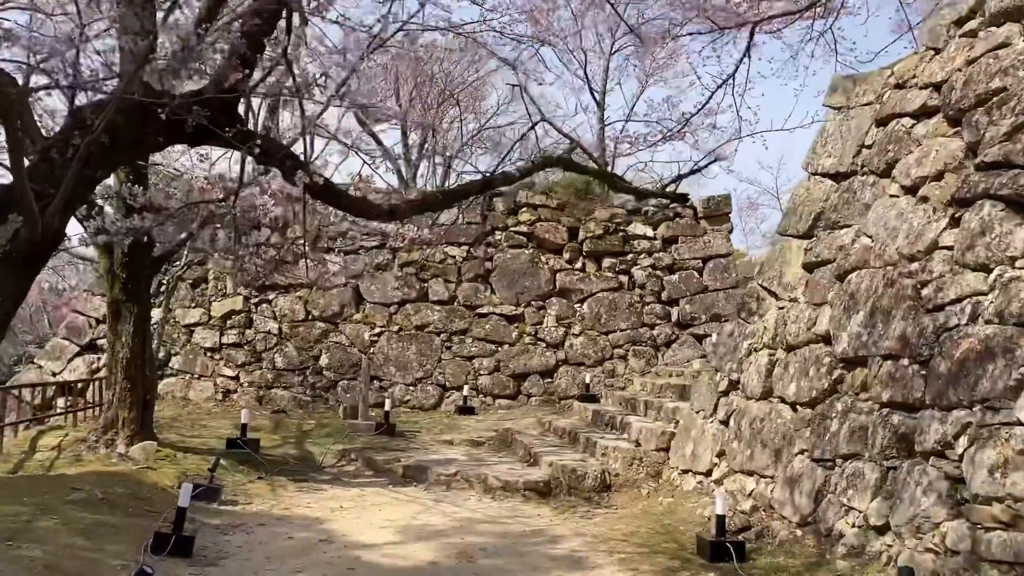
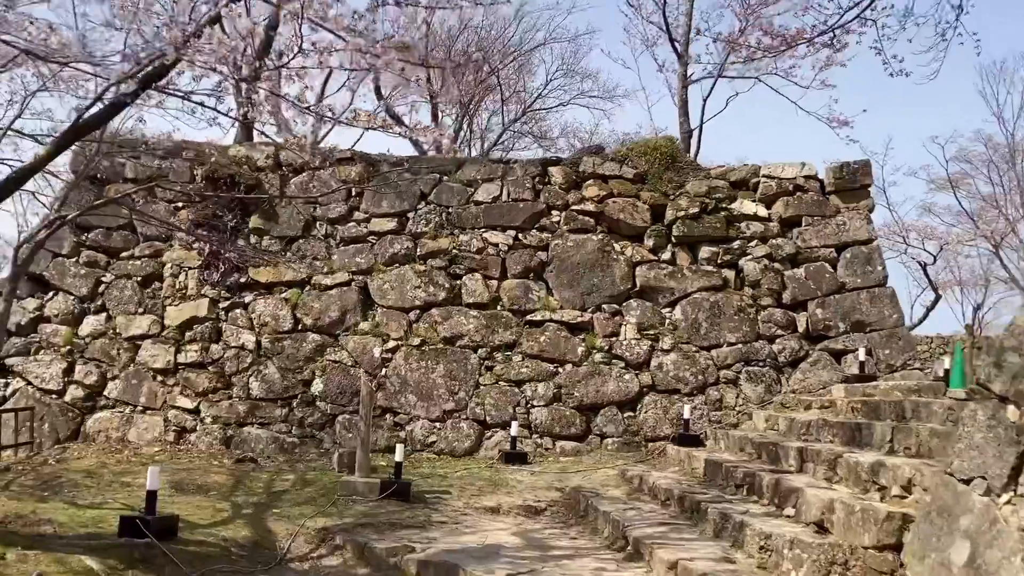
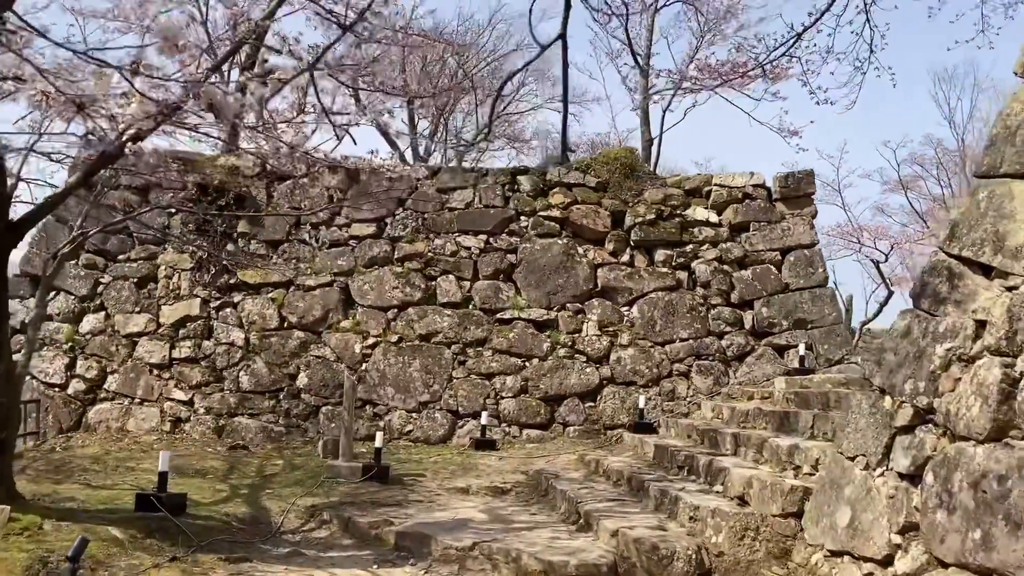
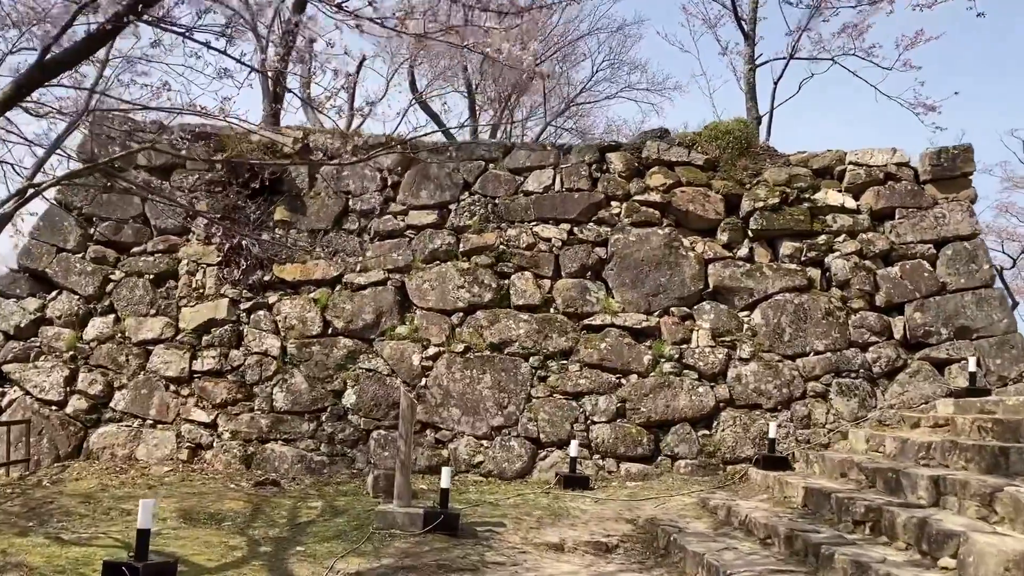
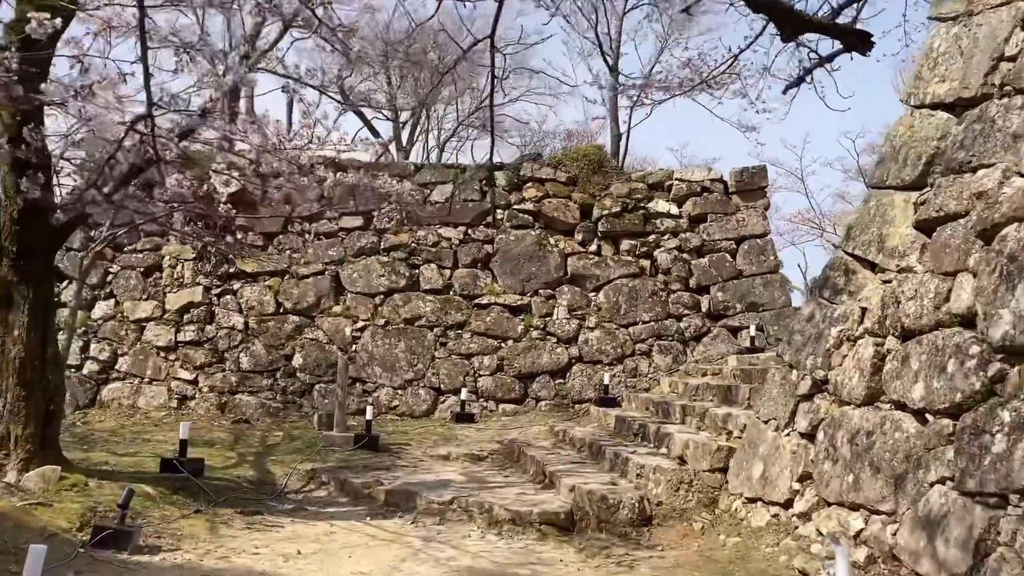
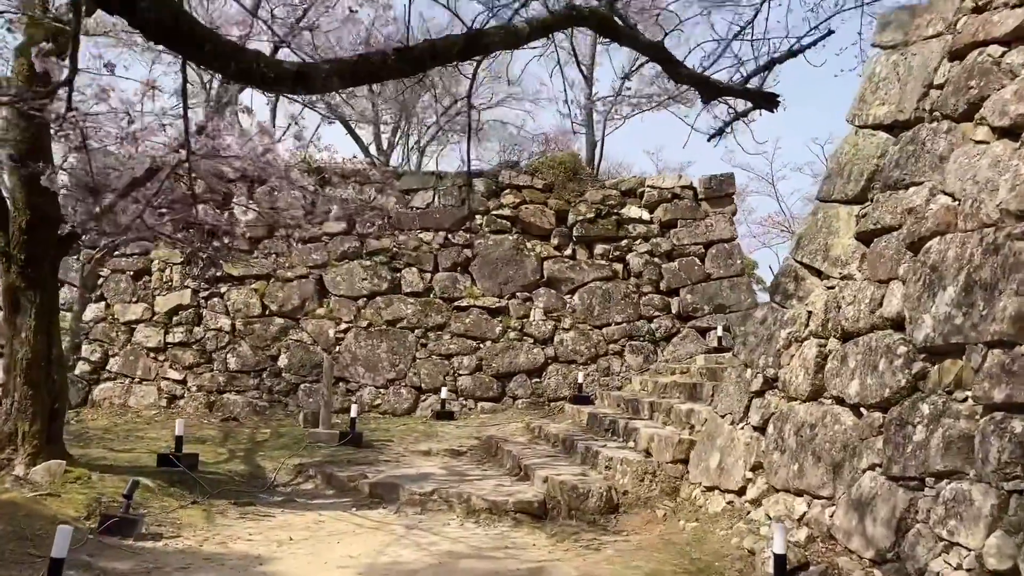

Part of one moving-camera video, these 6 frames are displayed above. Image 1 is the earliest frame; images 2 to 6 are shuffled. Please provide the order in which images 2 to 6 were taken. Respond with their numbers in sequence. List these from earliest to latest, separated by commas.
6, 5, 3, 2, 4
